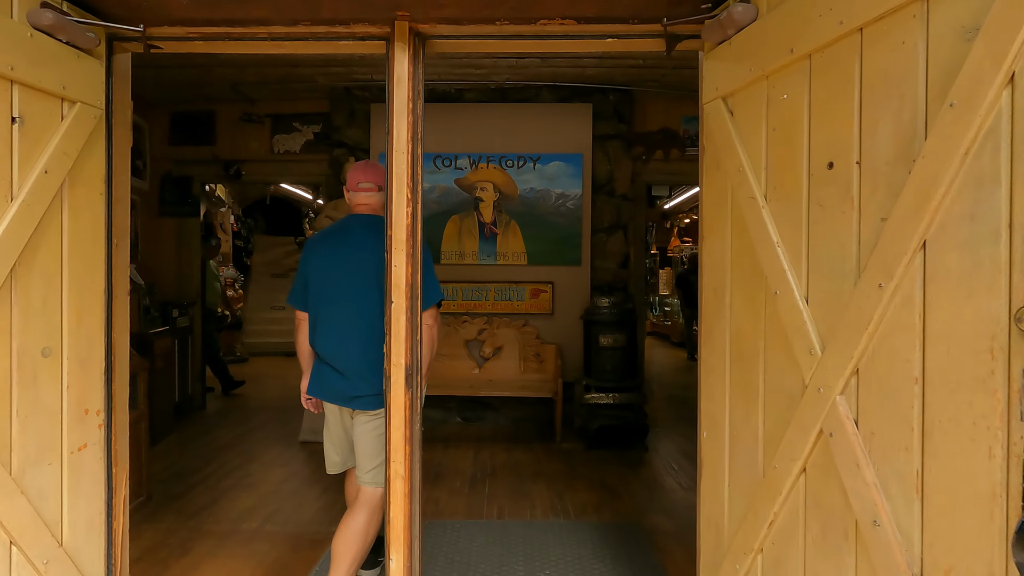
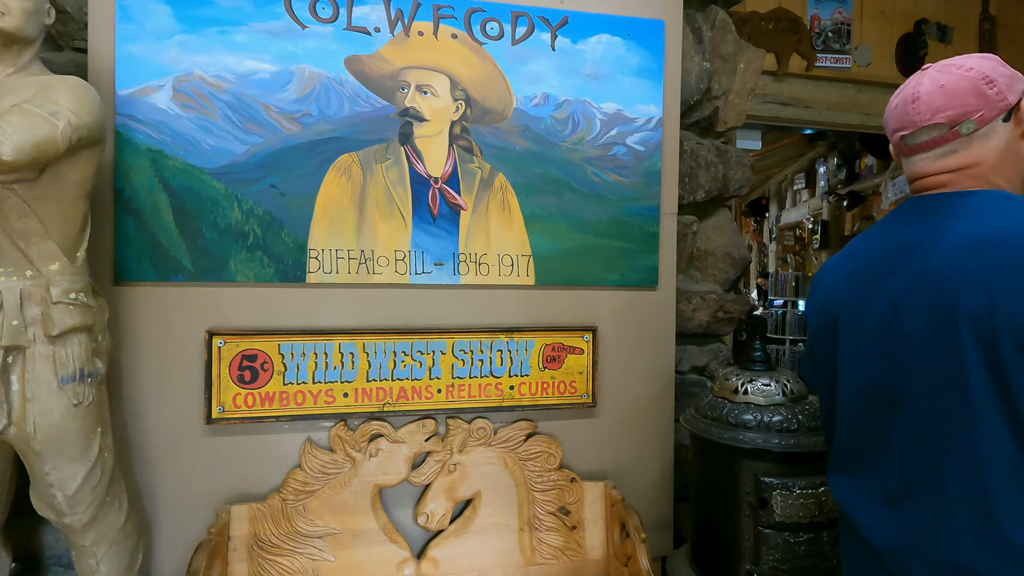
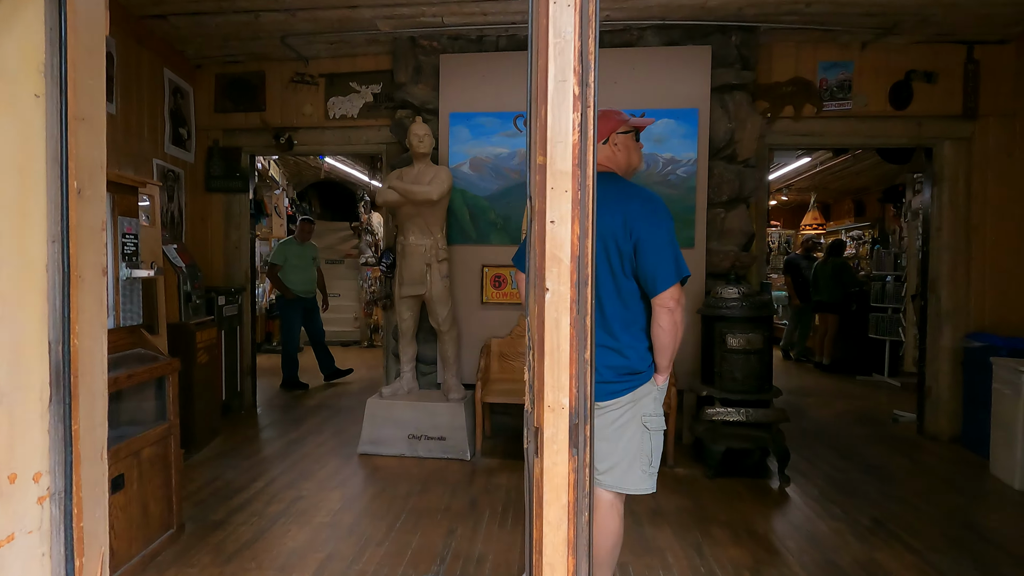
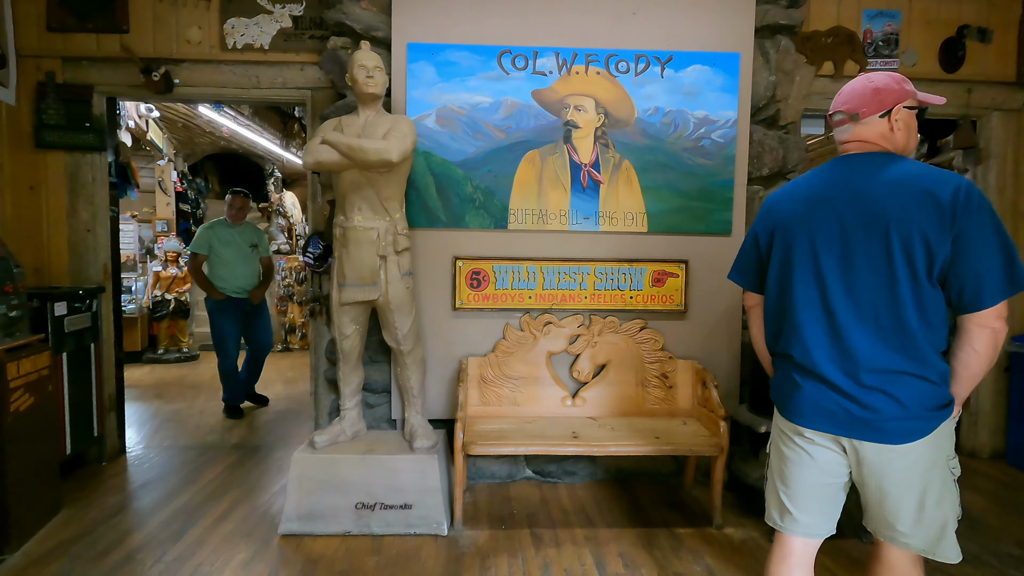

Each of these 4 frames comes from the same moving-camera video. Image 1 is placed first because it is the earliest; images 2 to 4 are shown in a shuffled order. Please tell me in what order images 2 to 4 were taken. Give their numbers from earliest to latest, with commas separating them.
3, 4, 2
